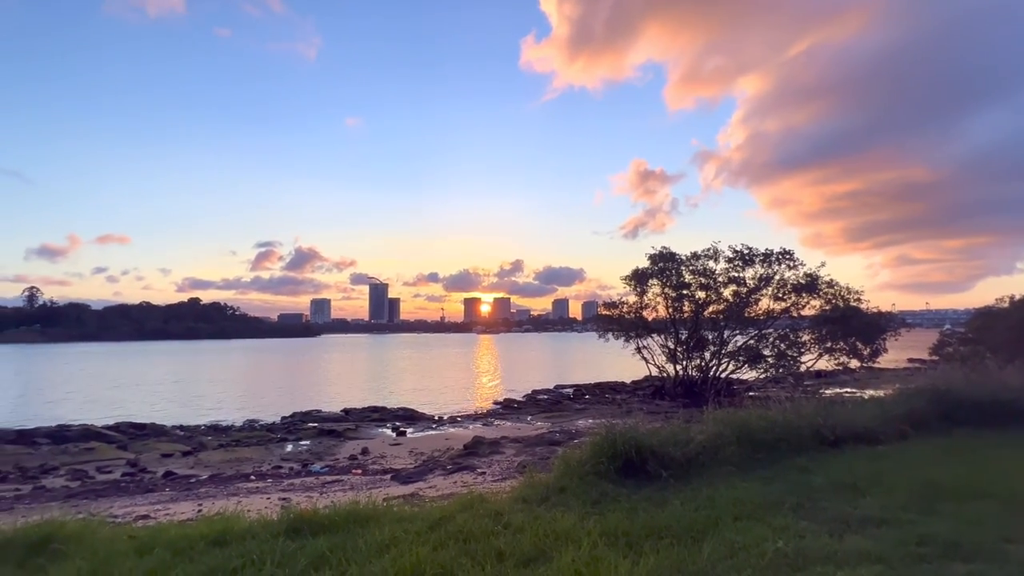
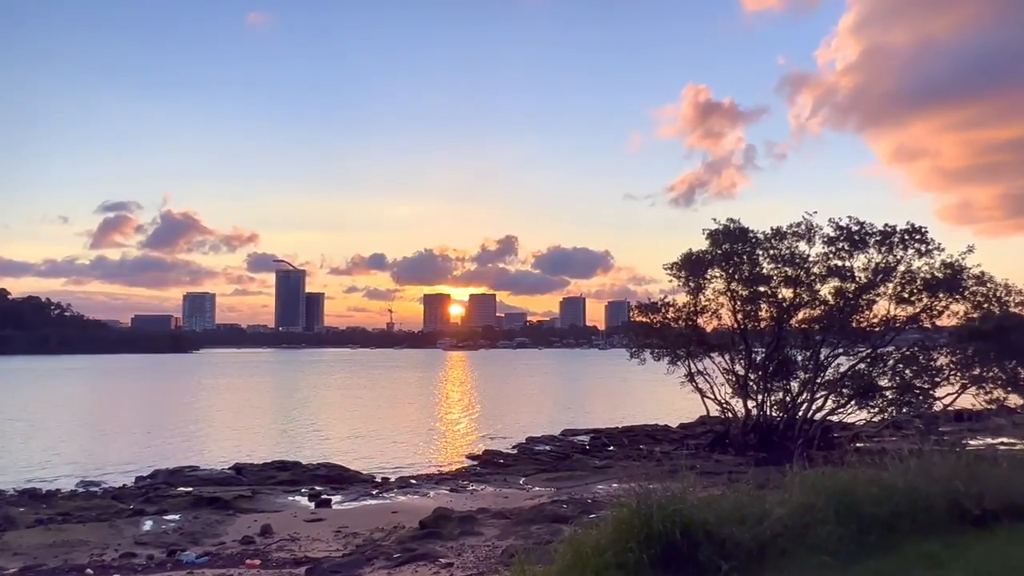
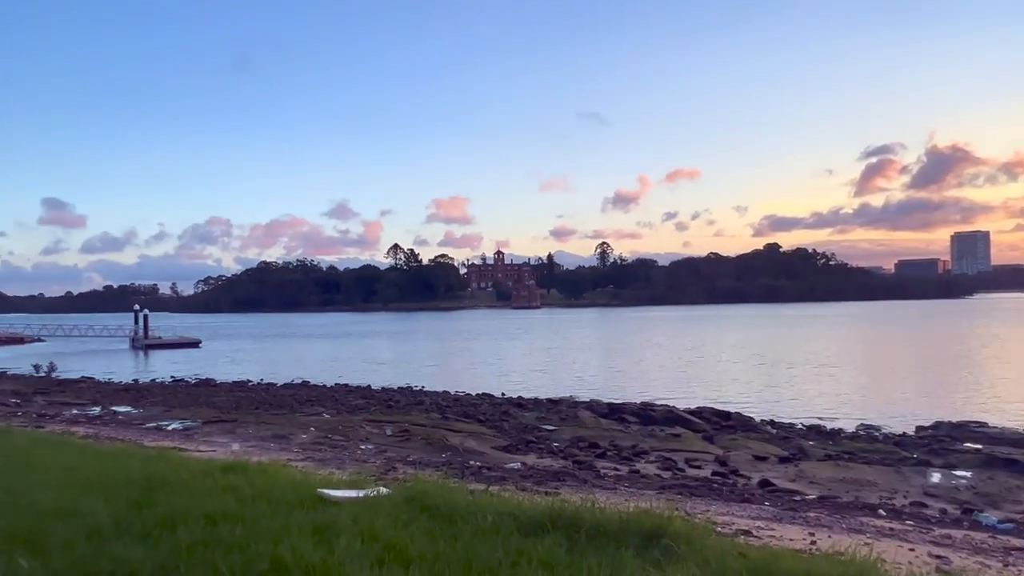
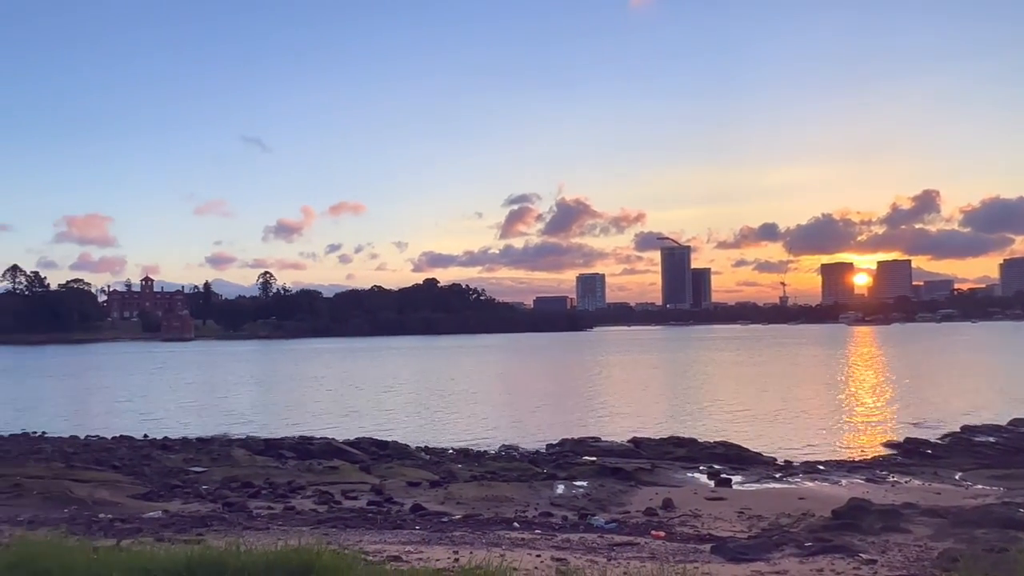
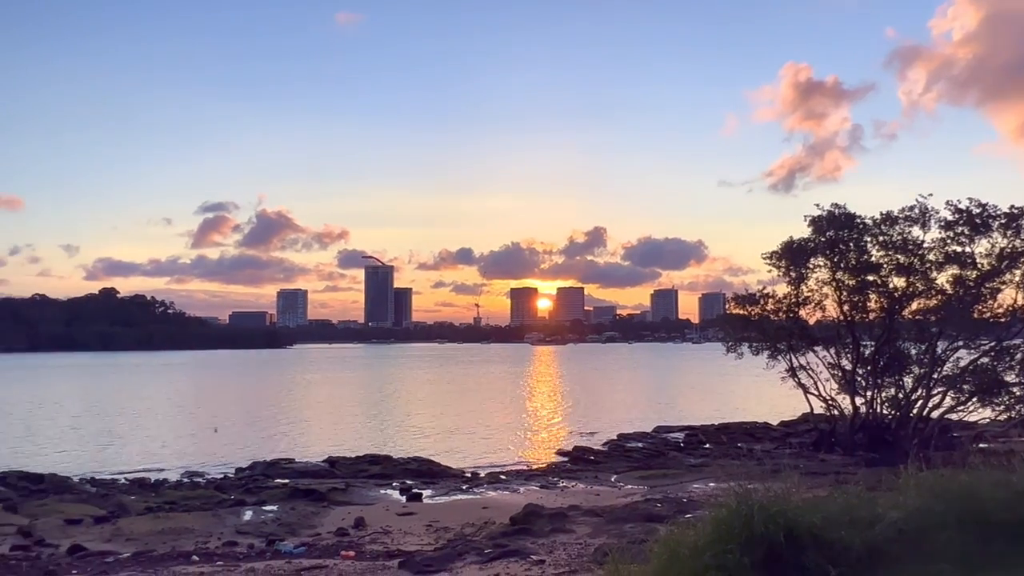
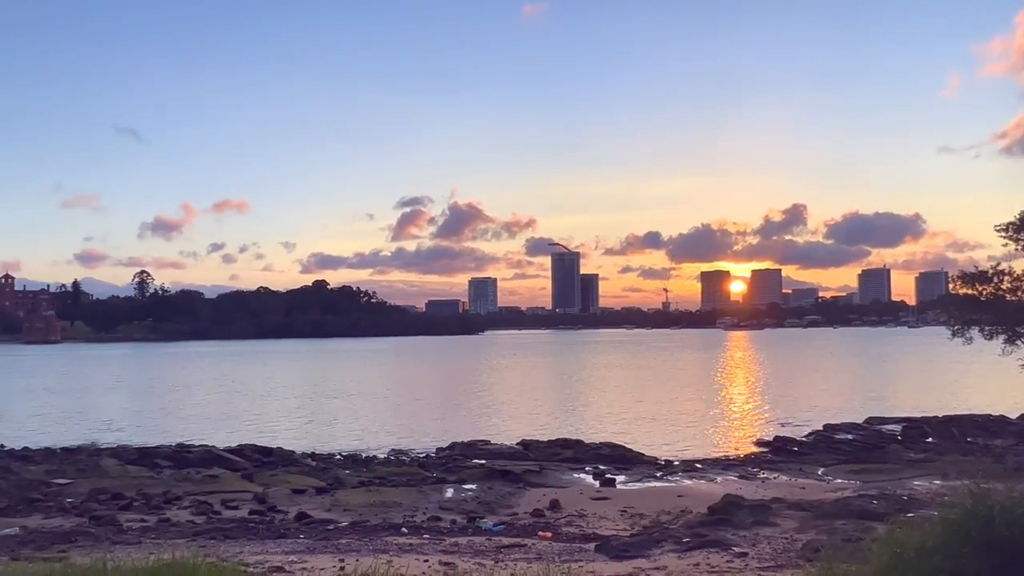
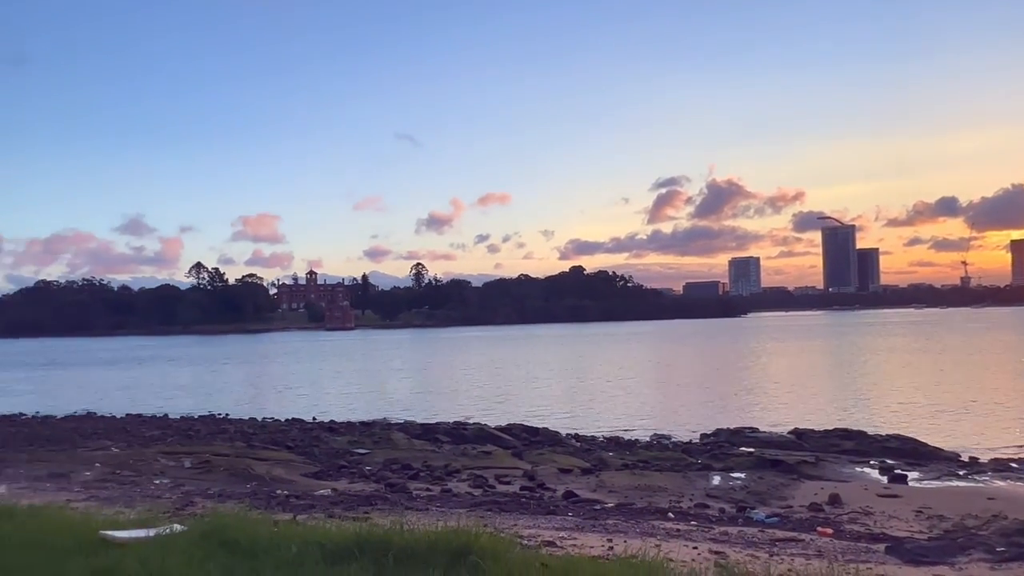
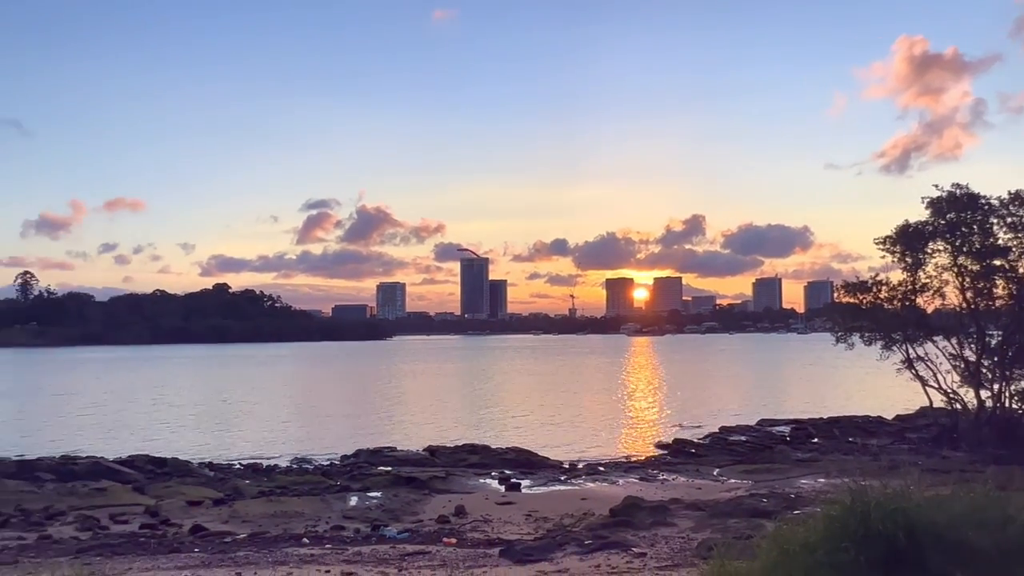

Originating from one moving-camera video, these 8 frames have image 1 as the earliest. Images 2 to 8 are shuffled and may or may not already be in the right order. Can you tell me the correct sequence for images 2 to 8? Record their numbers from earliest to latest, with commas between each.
2, 5, 8, 6, 4, 7, 3
